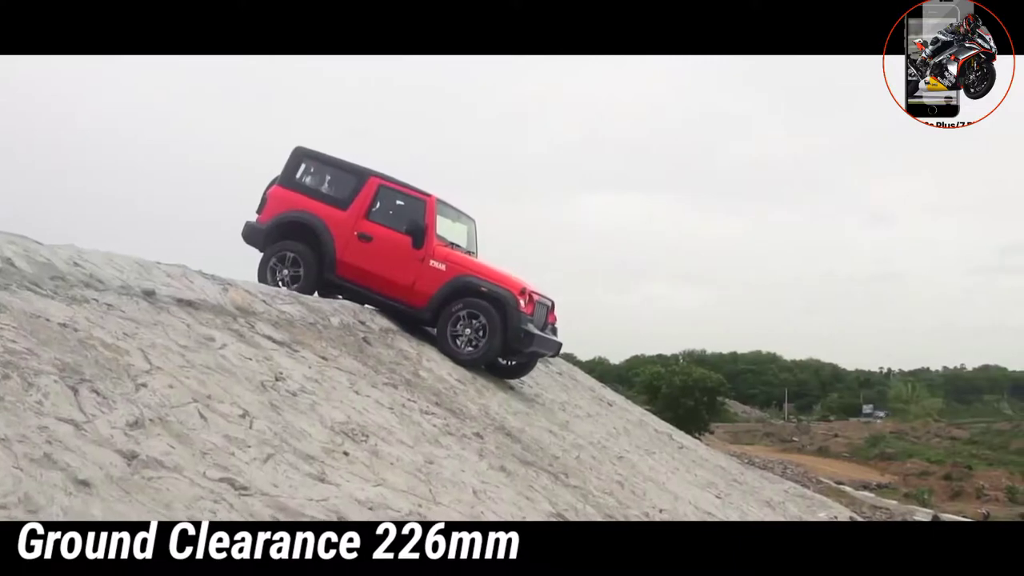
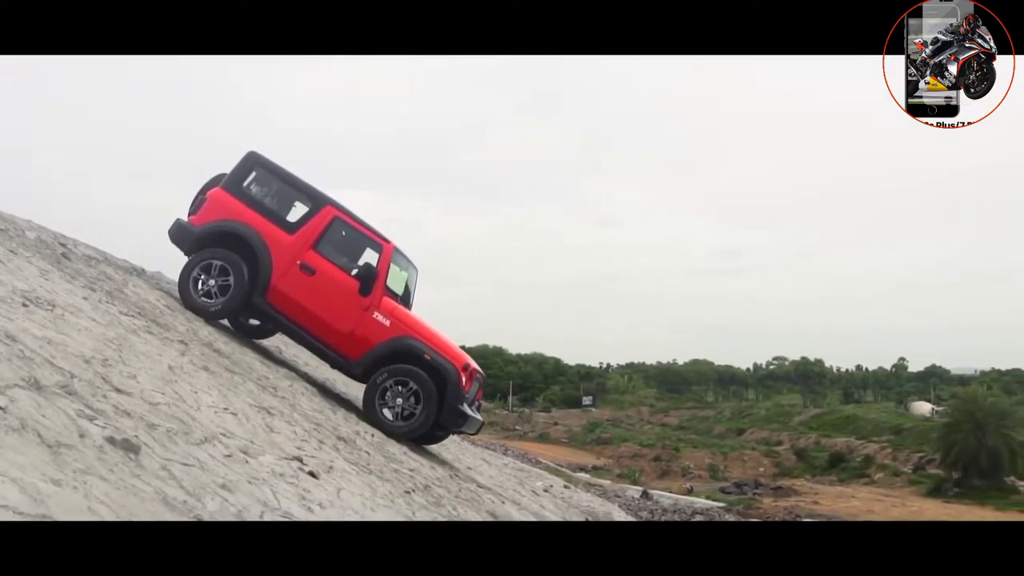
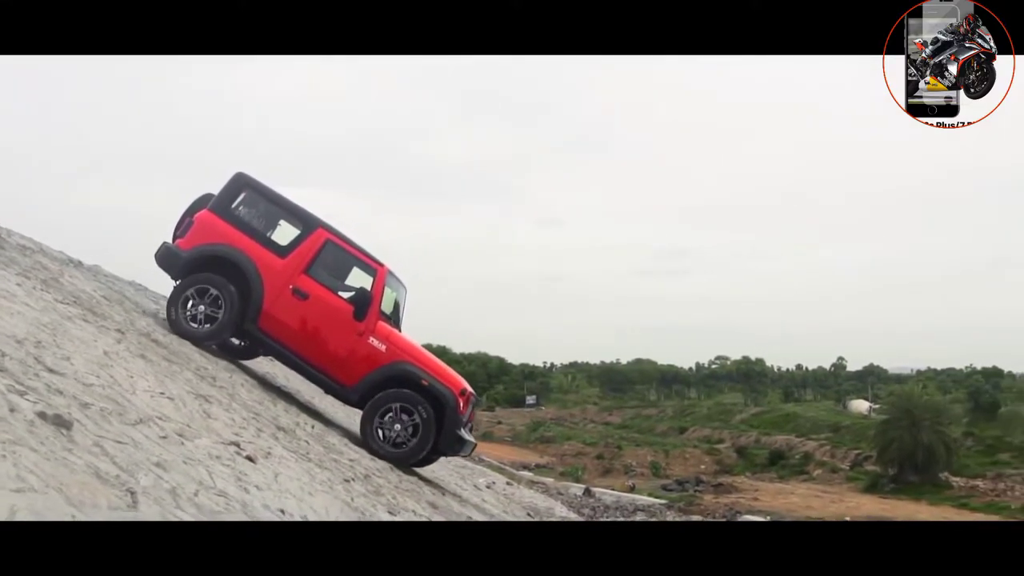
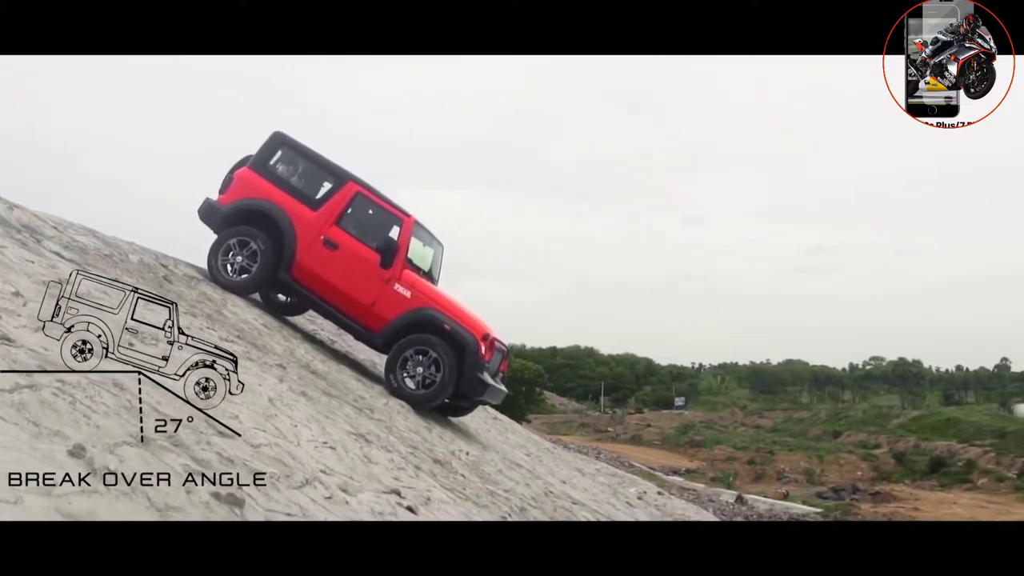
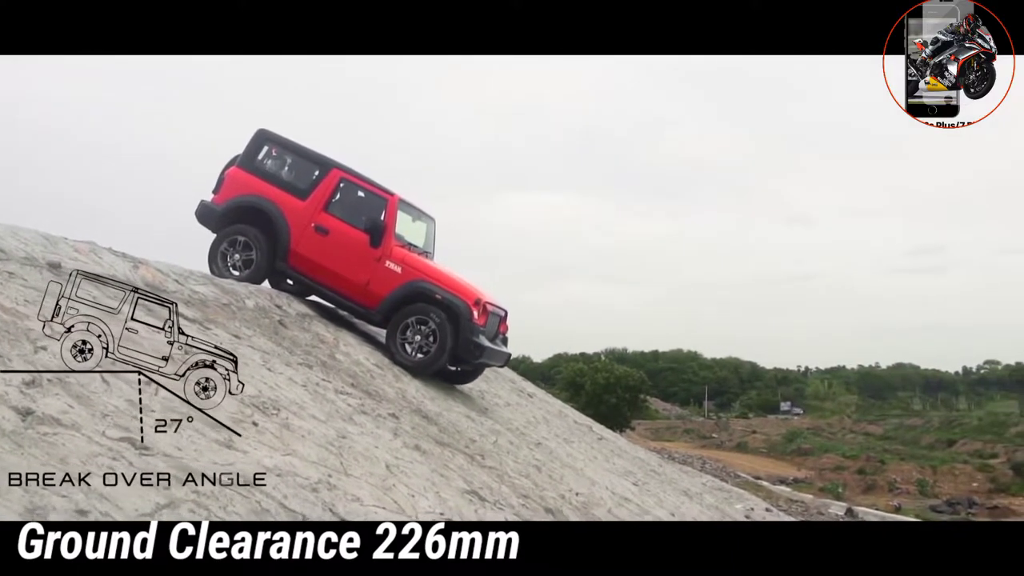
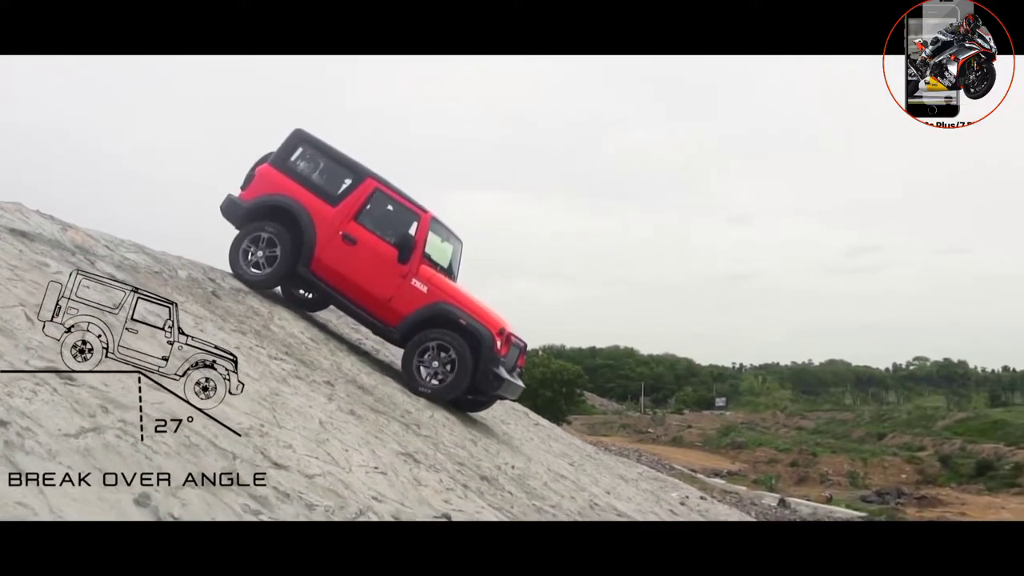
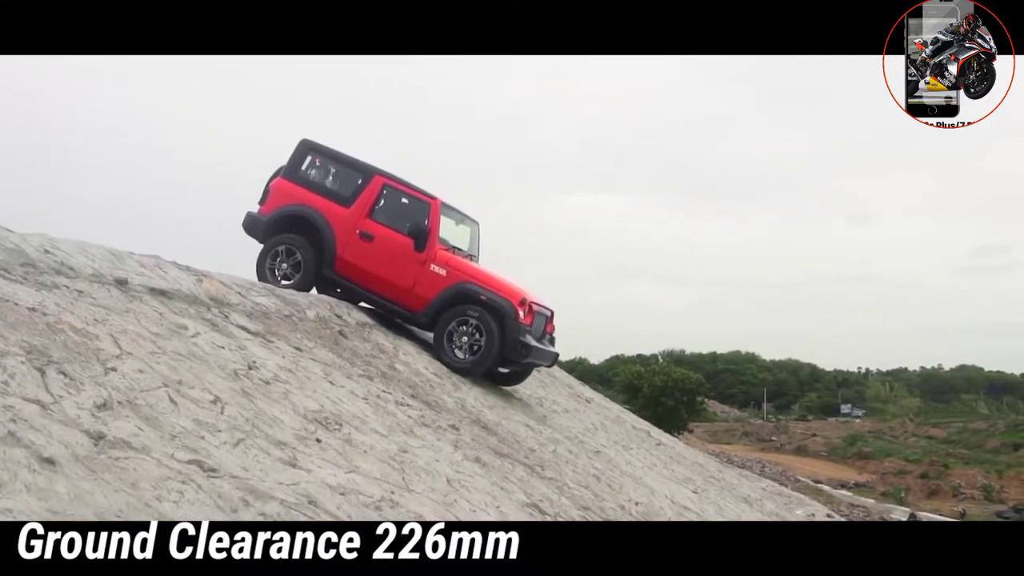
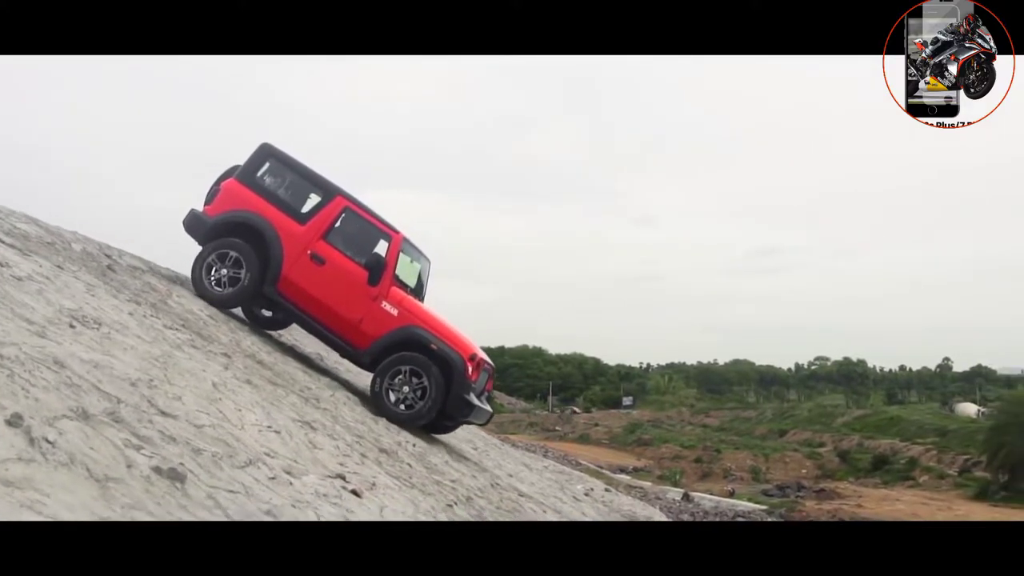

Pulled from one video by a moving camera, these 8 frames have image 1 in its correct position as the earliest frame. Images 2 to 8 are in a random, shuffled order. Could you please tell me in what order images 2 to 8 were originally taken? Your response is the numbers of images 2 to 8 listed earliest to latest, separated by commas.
7, 5, 6, 4, 8, 2, 3
